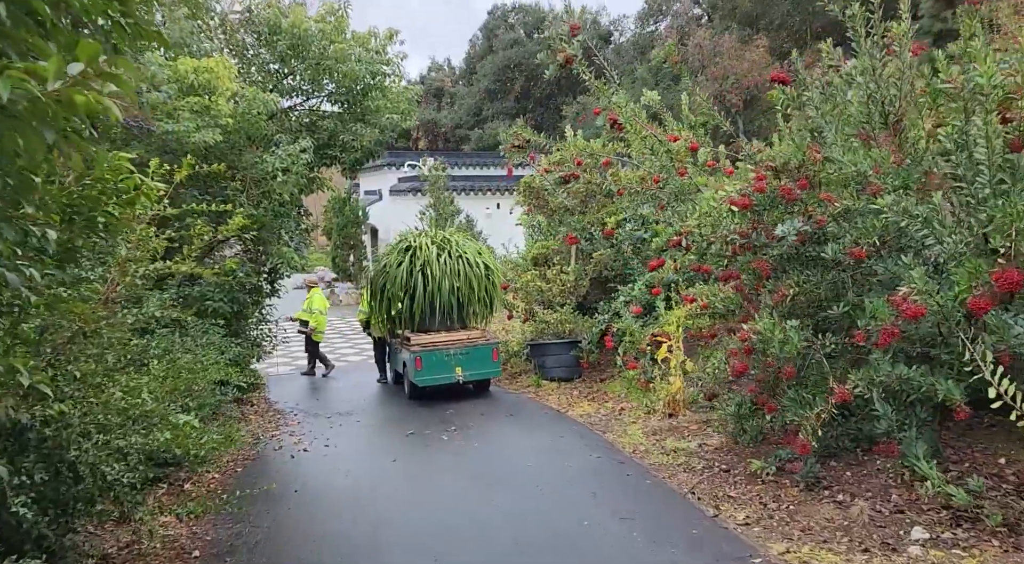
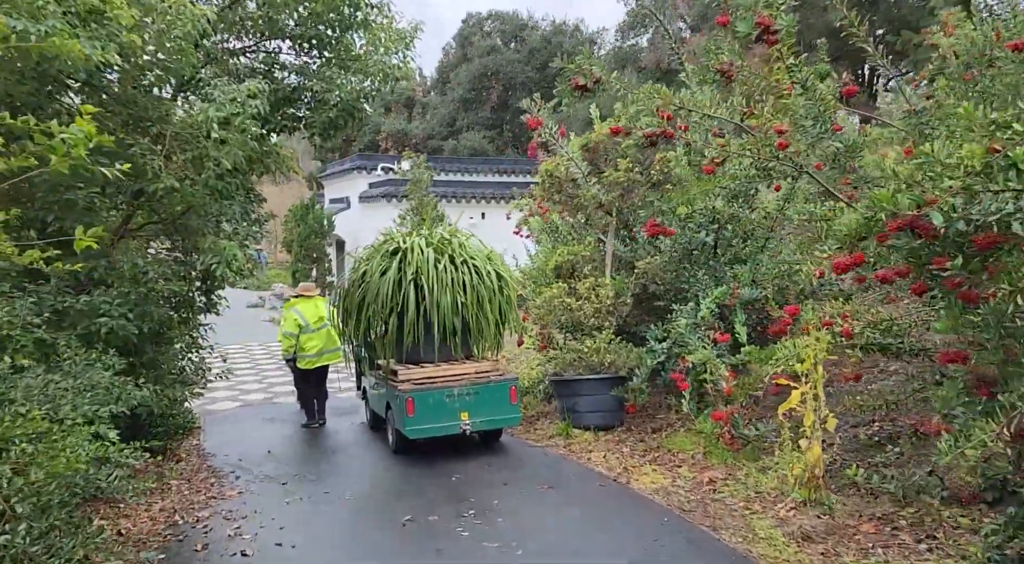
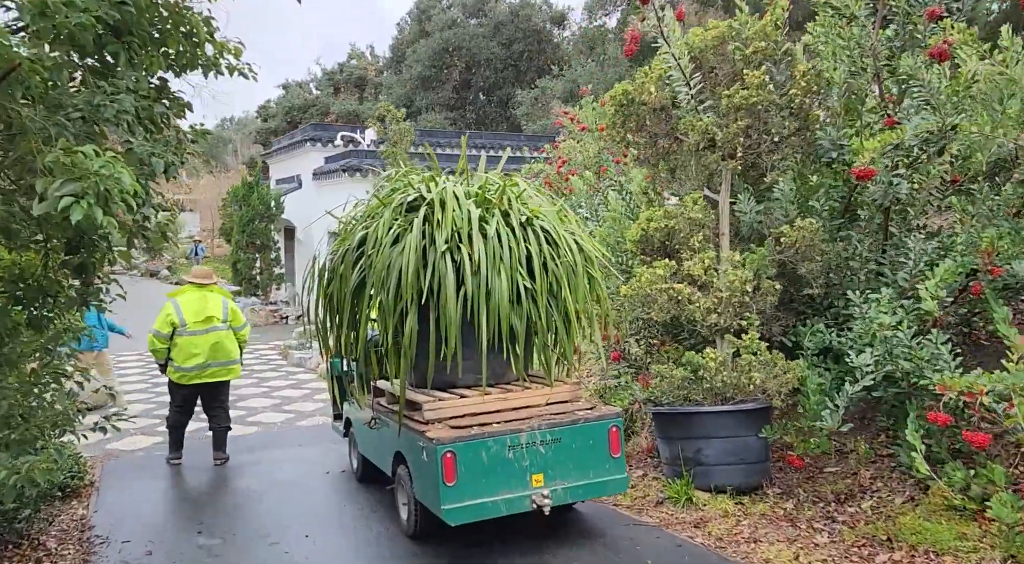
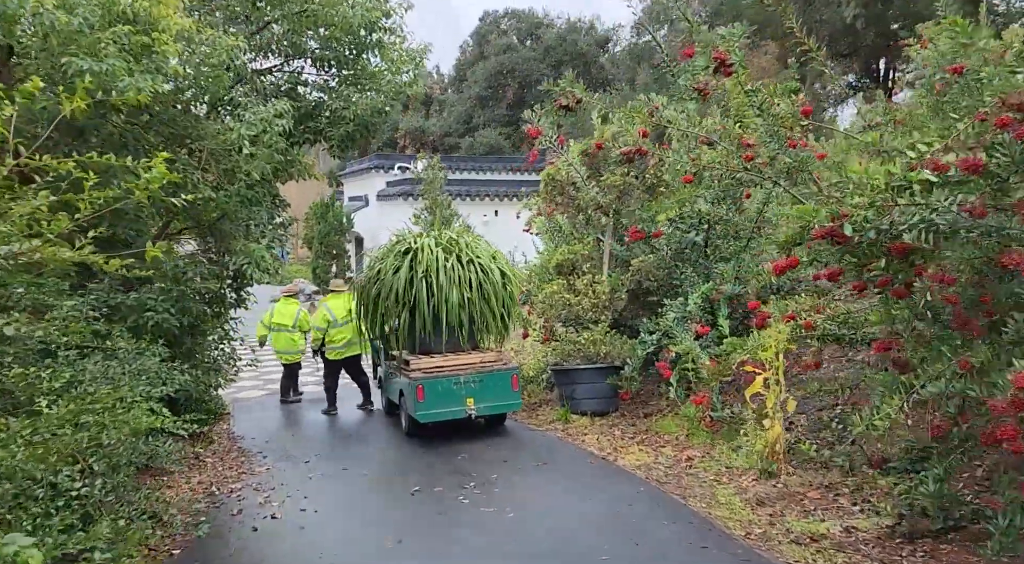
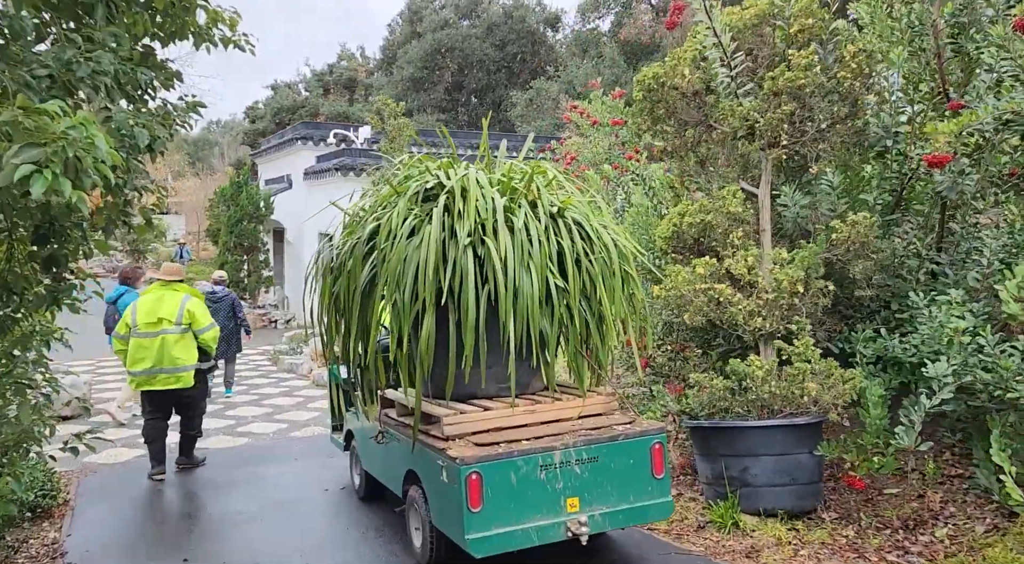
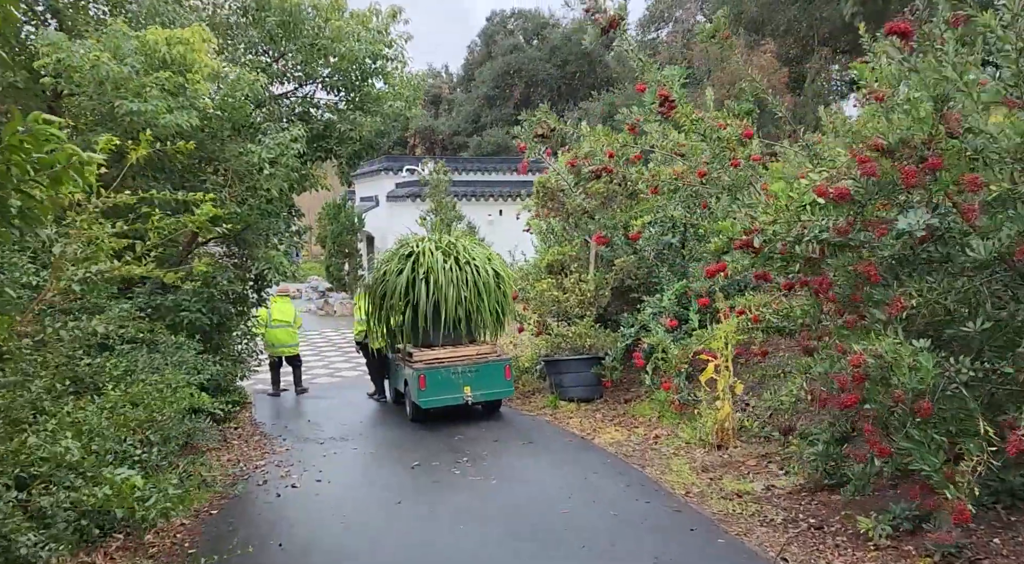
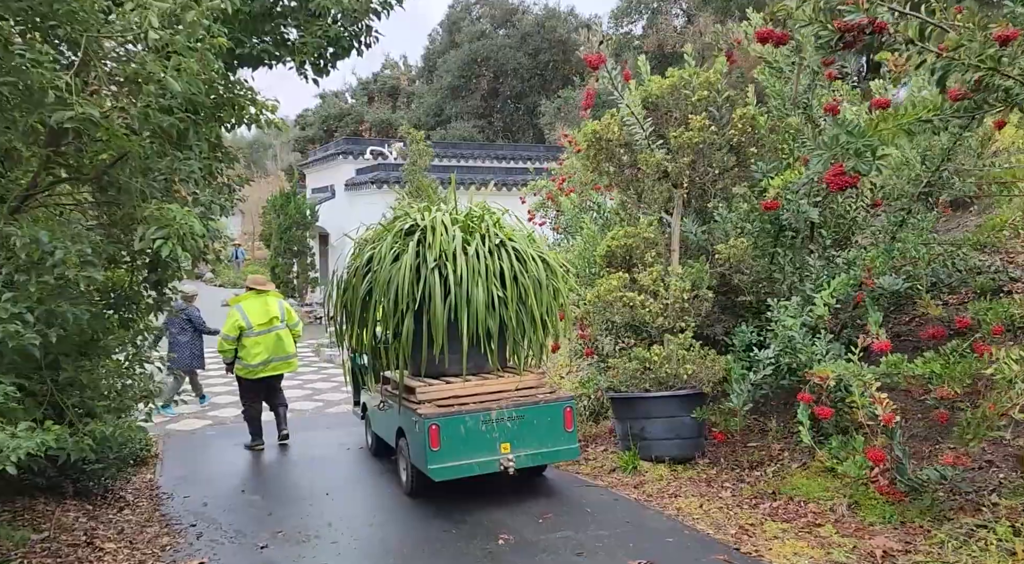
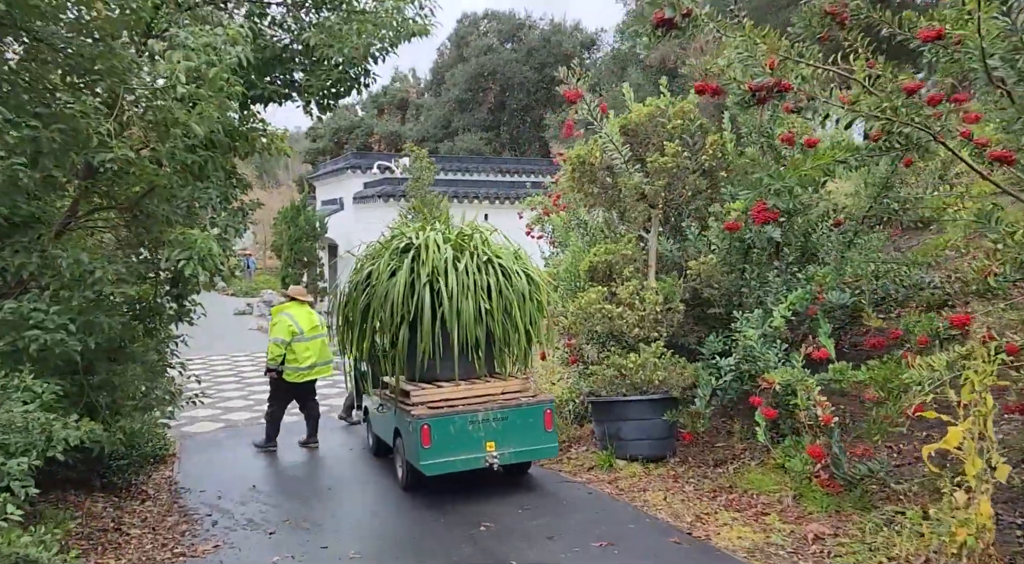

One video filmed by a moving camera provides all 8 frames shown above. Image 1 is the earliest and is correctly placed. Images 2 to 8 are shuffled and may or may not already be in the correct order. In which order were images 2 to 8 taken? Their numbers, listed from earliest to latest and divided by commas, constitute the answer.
6, 4, 2, 8, 7, 3, 5
